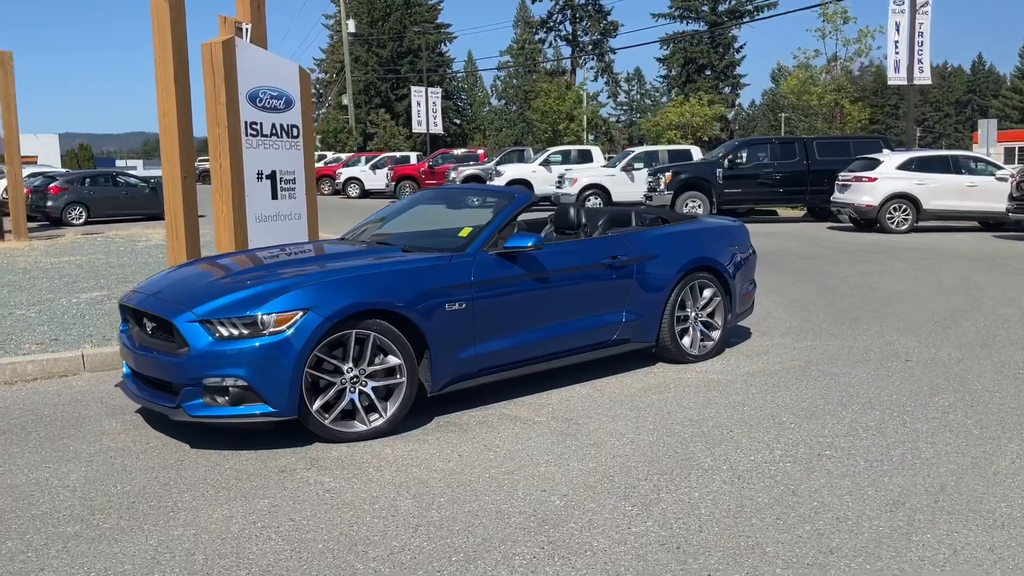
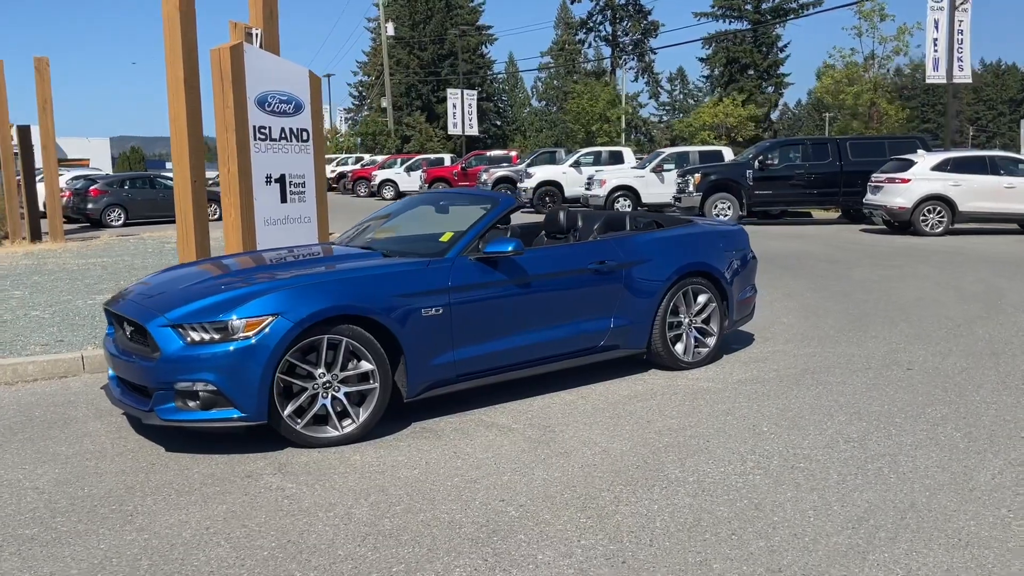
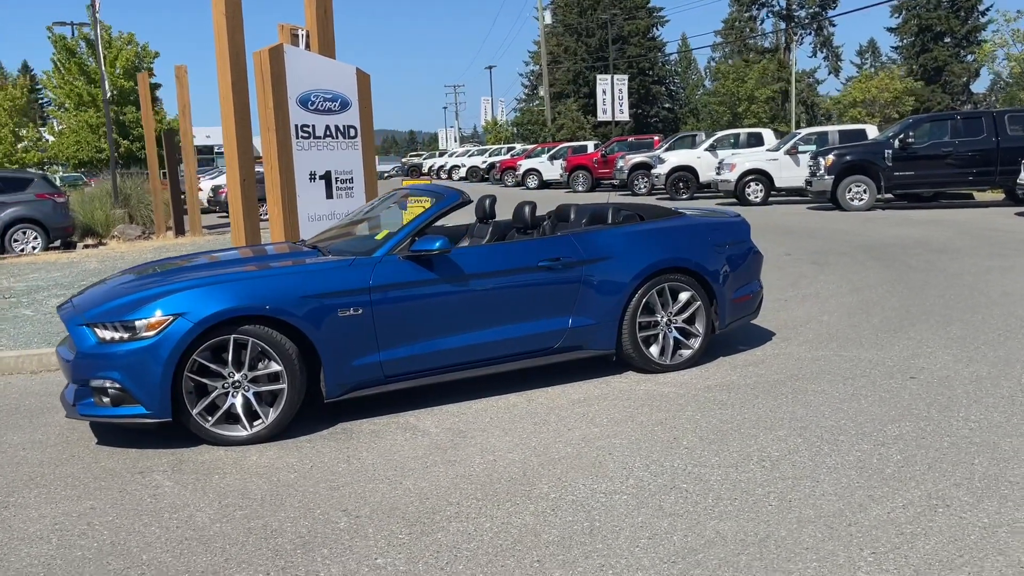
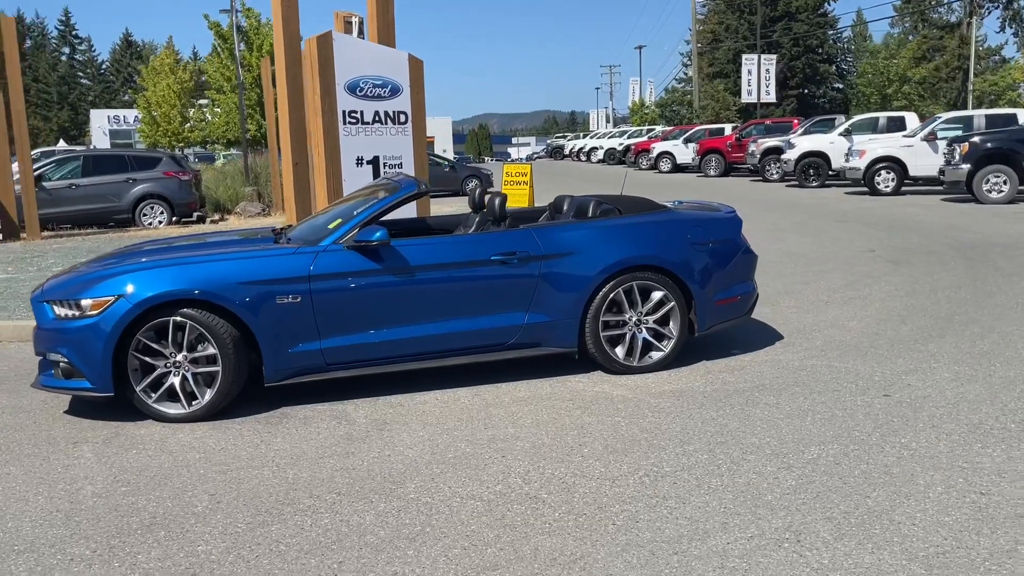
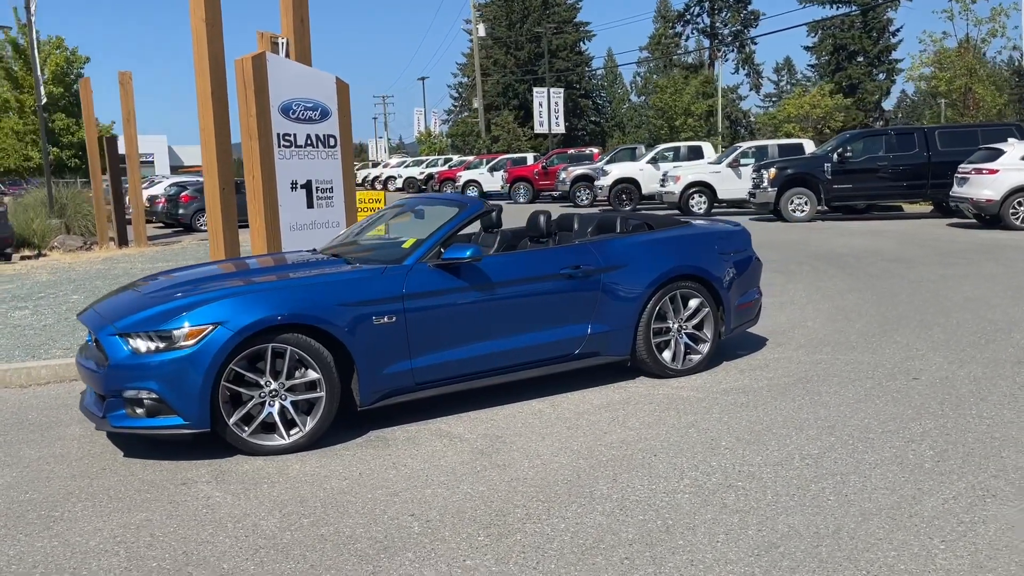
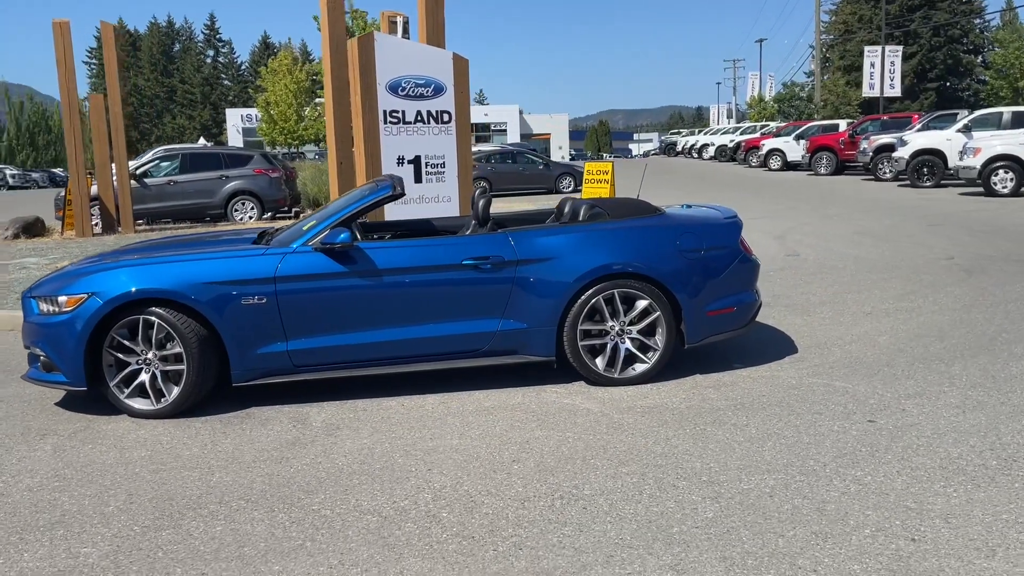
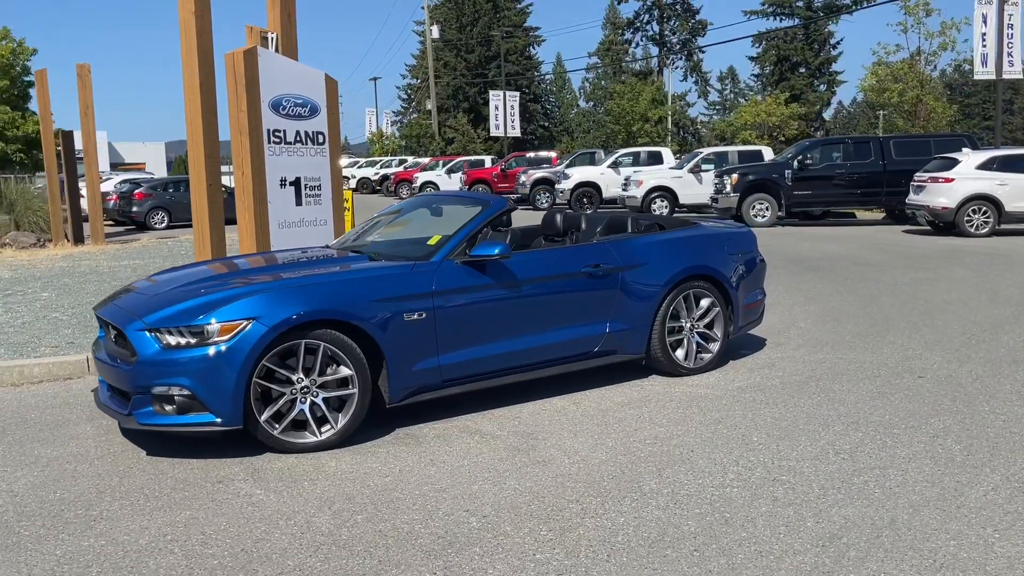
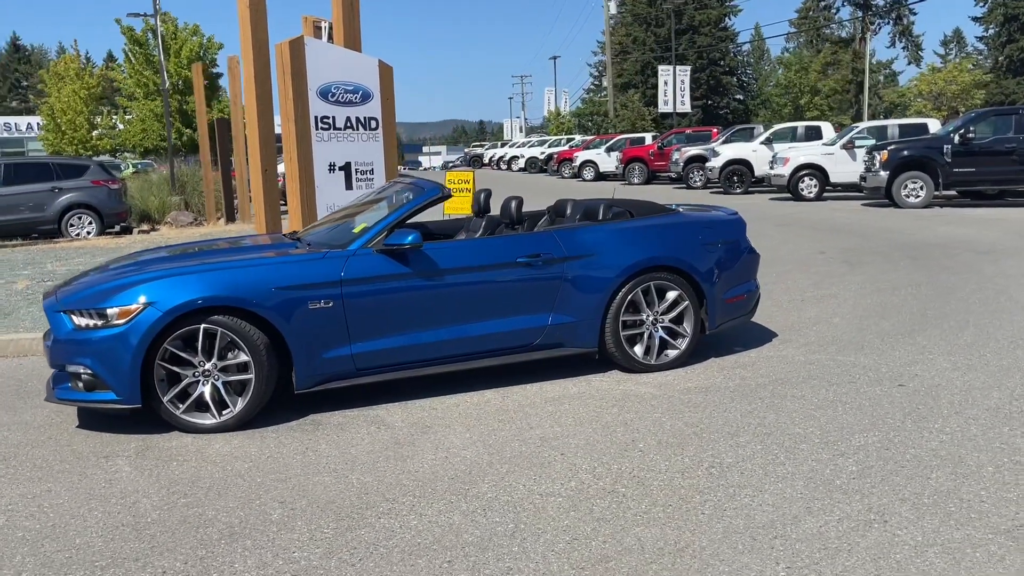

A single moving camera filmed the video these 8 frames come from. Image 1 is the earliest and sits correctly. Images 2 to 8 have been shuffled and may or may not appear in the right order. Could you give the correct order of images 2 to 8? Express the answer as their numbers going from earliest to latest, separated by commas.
2, 7, 5, 3, 8, 4, 6
